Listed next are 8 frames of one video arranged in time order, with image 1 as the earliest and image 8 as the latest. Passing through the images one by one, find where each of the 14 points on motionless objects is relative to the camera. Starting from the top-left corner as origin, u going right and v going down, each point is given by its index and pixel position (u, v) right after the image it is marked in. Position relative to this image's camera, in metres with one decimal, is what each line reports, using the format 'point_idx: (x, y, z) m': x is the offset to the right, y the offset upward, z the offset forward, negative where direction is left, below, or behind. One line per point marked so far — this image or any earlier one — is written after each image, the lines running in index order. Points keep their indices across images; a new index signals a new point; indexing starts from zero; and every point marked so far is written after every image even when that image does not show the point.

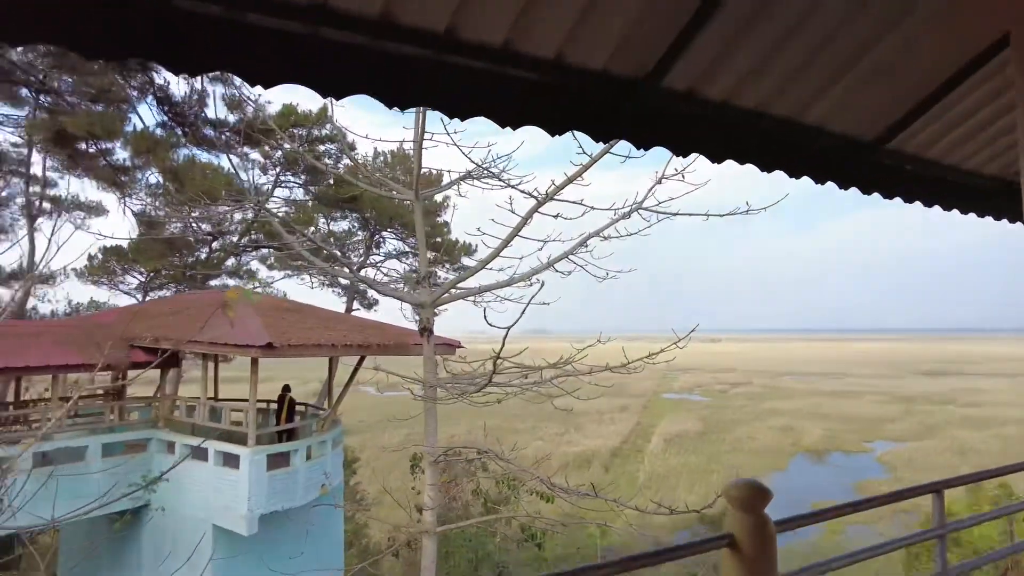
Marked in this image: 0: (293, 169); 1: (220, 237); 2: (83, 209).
0: (-4.4, +2.4, +12.3) m
1: (-5.4, +0.9, +11.4) m
2: (-7.6, +1.4, +10.9) m
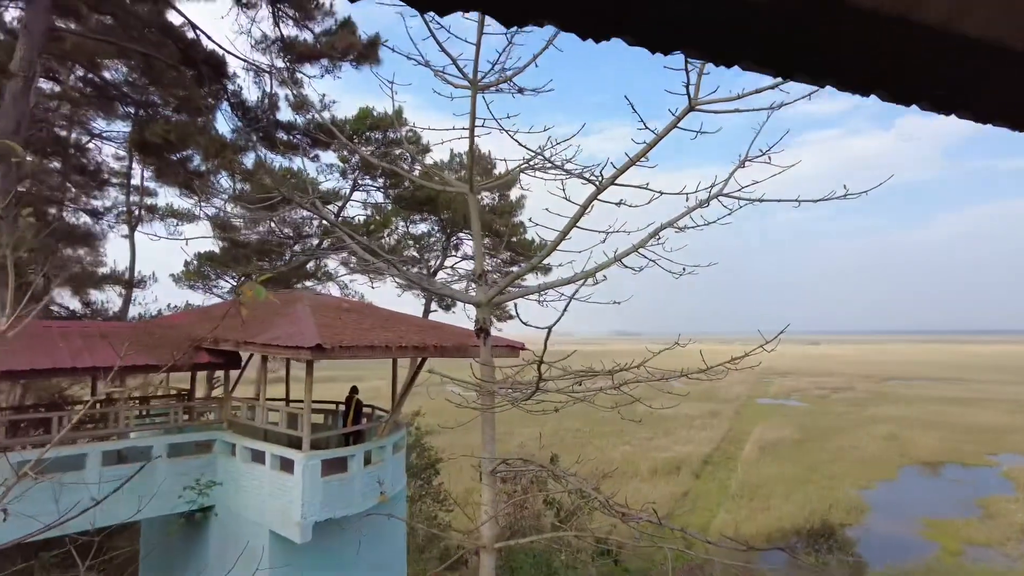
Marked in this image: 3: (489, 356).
0: (-2.9, +2.3, +12.4) m
1: (-4.0, +0.9, +11.7) m
2: (-6.3, +1.4, +11.5) m
3: (-0.2, -0.5, +4.3) m
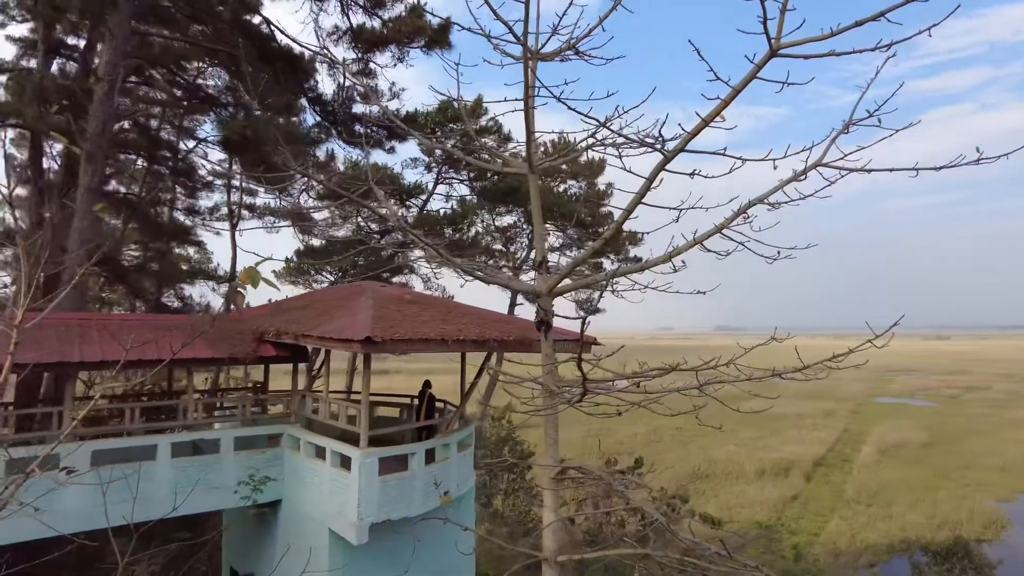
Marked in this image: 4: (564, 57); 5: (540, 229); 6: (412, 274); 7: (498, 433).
0: (-1.2, +2.5, +12.3) m
1: (-2.4, +1.0, +11.8) m
2: (-4.7, +1.5, +11.9) m
3: (+0.2, -0.4, +3.9) m
4: (+0.4, +1.6, +4.3) m
5: (+0.2, +0.4, +4.0) m
6: (-2.1, +0.3, +12.8) m
7: (-0.2, -3.9, +16.4) m
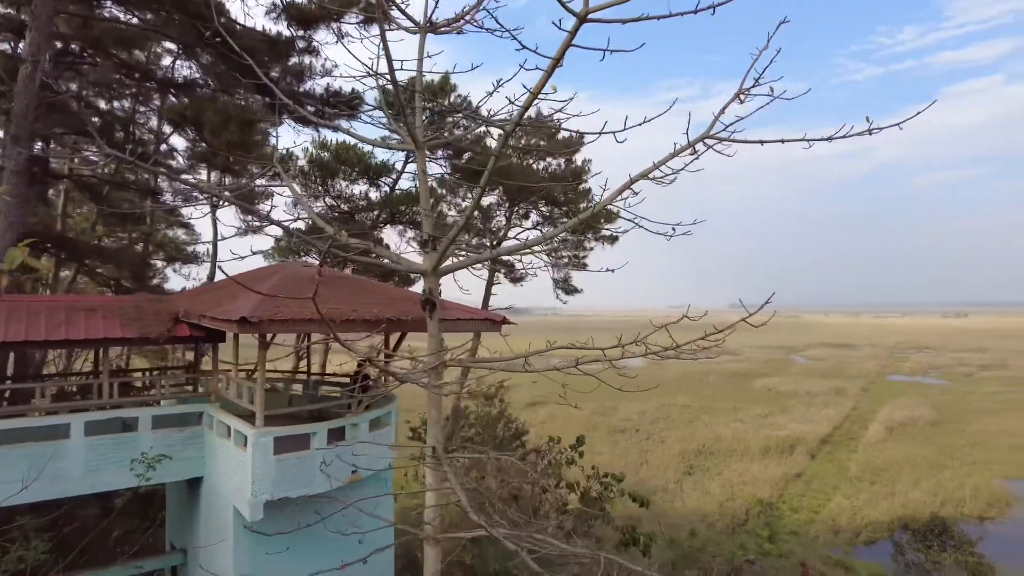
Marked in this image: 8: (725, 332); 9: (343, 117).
0: (-1.7, +2.9, +12.3) m
1: (-3.0, +1.4, +11.8) m
2: (-5.2, +1.8, +12.0) m
3: (-0.5, -0.3, +3.9) m
4: (-0.4, +1.8, +4.2) m
5: (-0.5, +0.5, +4.0) m
6: (-2.6, +0.7, +12.9) m
7: (-0.6, -3.3, +16.5) m
8: (+1.2, -0.3, +3.5) m
9: (-2.0, +2.0, +7.1) m
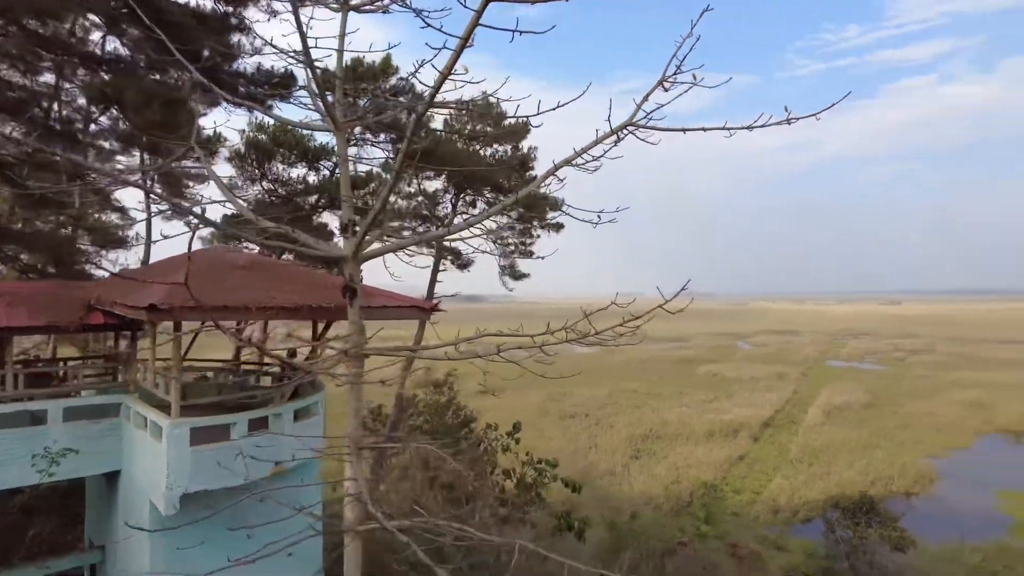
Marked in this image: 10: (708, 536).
0: (-2.8, +3.2, +12.0) m
1: (-4.0, +1.7, +11.5) m
2: (-6.3, +2.1, +11.5) m
3: (-1.0, -0.2, +3.9) m
4: (-0.9, +1.9, +4.1) m
5: (-1.0, +0.6, +3.9) m
6: (-3.7, +1.0, +12.6) m
7: (-2.0, -3.0, +16.5) m
8: (+0.8, -0.2, +3.6) m
9: (-2.7, +2.1, +6.9) m
10: (+5.6, -7.0, +17.0) m
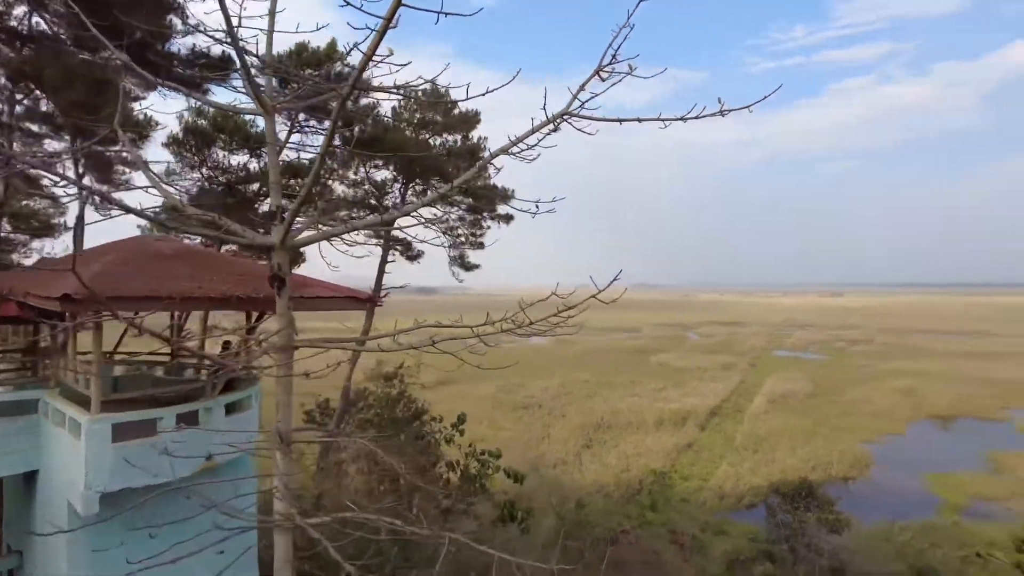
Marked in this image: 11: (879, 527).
0: (-3.8, +3.3, +11.7) m
1: (-5.0, +1.8, +11.1) m
2: (-7.2, +2.3, +11.0) m
3: (-1.4, -0.1, +3.8) m
4: (-1.3, +1.9, +4.0) m
5: (-1.4, +0.7, +3.8) m
6: (-4.8, +1.2, +12.3) m
7: (-3.3, -2.8, +16.3) m
8: (+0.4, -0.1, +3.6) m
9: (-3.3, +2.2, +6.6) m
10: (+4.2, -6.7, +17.4) m
11: (+11.7, -7.6, +19.3) m
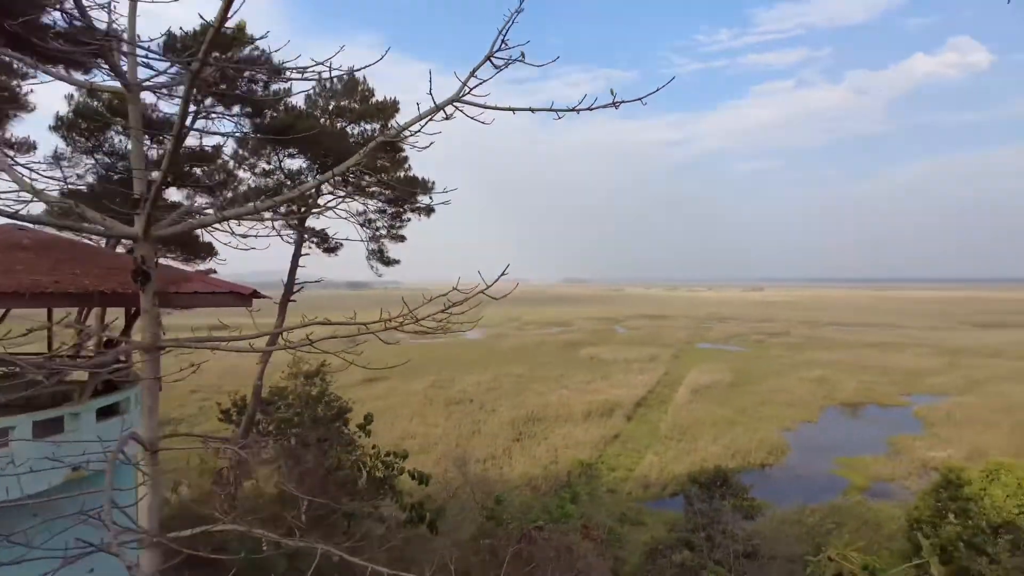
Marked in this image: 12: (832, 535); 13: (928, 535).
0: (-5.3, +3.4, +11.1) m
1: (-6.4, +1.9, +10.4) m
2: (-8.6, +2.4, +10.0) m
3: (-2.0, -0.1, +3.4) m
4: (-2.0, +2.0, +3.6) m
5: (-2.1, +0.7, +3.4) m
6: (-6.3, +1.3, +11.5) m
7: (-5.3, -2.6, +15.7) m
8: (-0.3, -0.1, +3.5) m
9: (-4.2, +2.3, +6.1) m
10: (+2.0, -6.6, +17.7) m
11: (+9.3, -7.4, +20.4) m
12: (+9.5, -7.3, +18.1) m
13: (+9.2, -5.5, +13.5) m
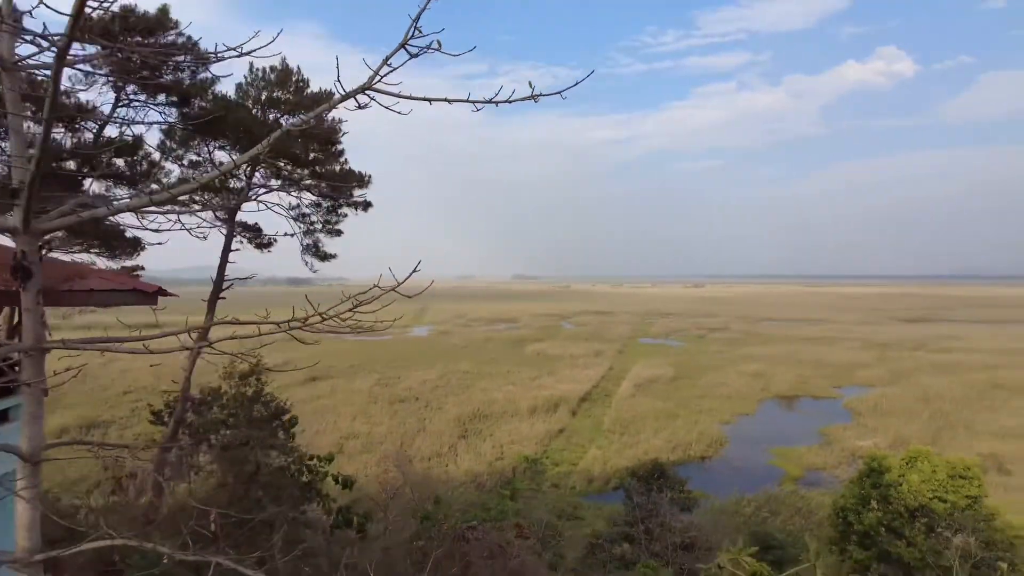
0: (-6.3, +3.5, +10.5) m
1: (-7.4, +2.0, +9.7) m
2: (-9.6, +2.4, +9.1) m
3: (-2.5, -0.1, +3.2) m
4: (-2.4, +2.0, +3.4) m
5: (-2.5, +0.7, +3.1) m
6: (-7.4, +1.4, +10.8) m
7: (-6.8, -2.5, +15.1) m
8: (-0.7, -0.1, +3.3) m
9: (-4.9, +2.3, +5.6) m
10: (+0.4, -6.5, +17.8) m
11: (+7.4, -7.3, +21.0) m
12: (+7.8, -7.2, +18.8) m
13: (+7.9, -5.4, +14.2) m
